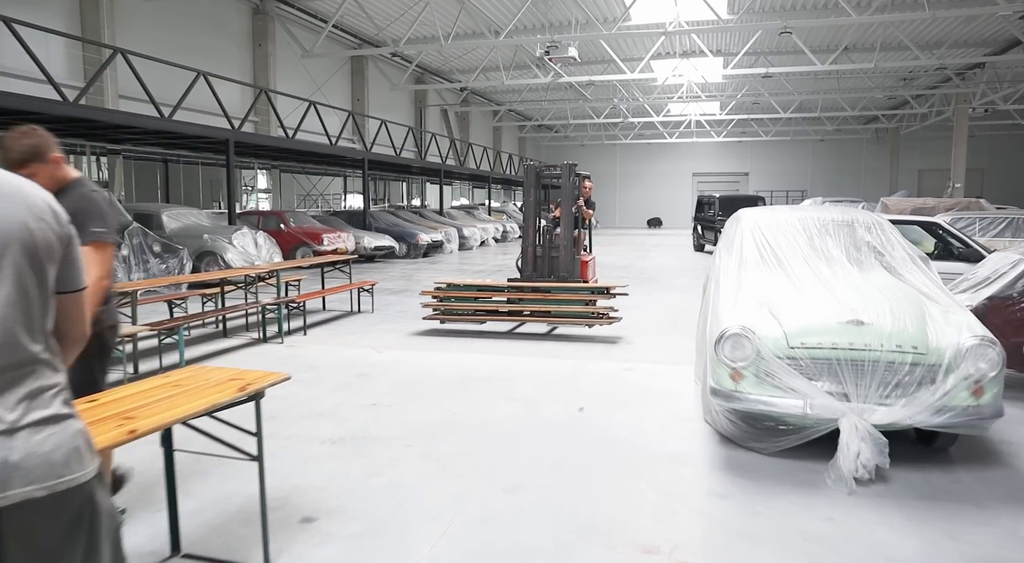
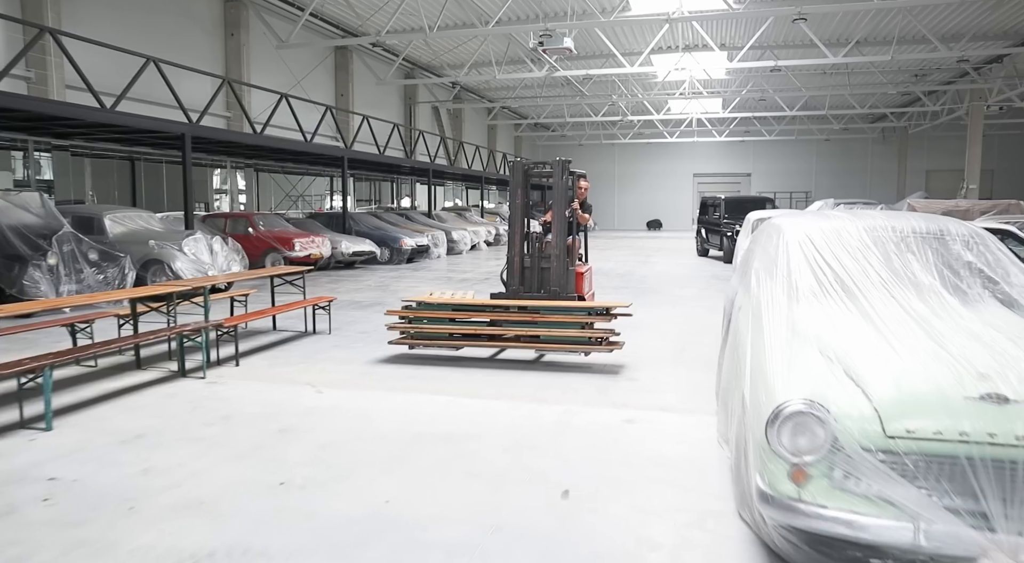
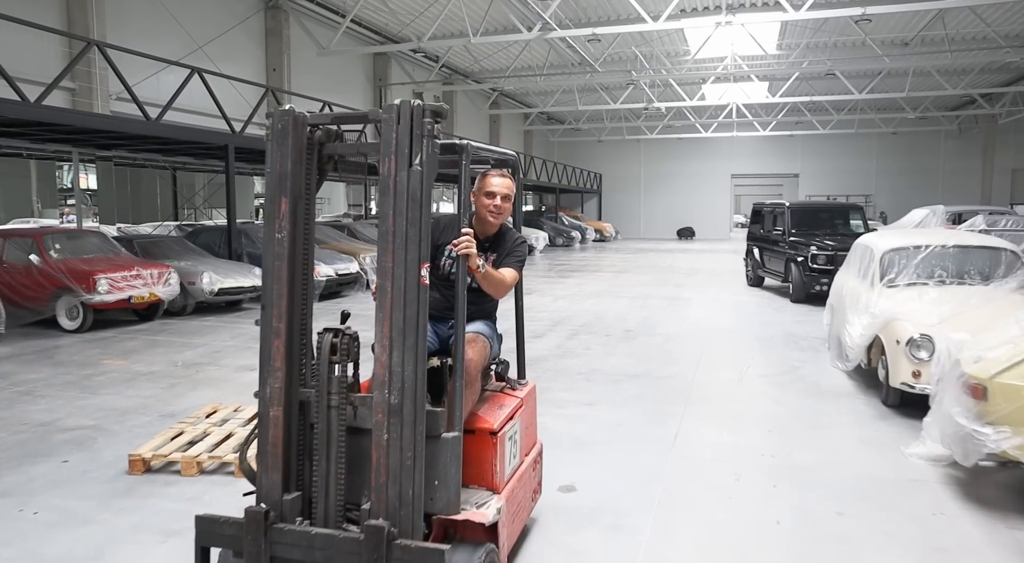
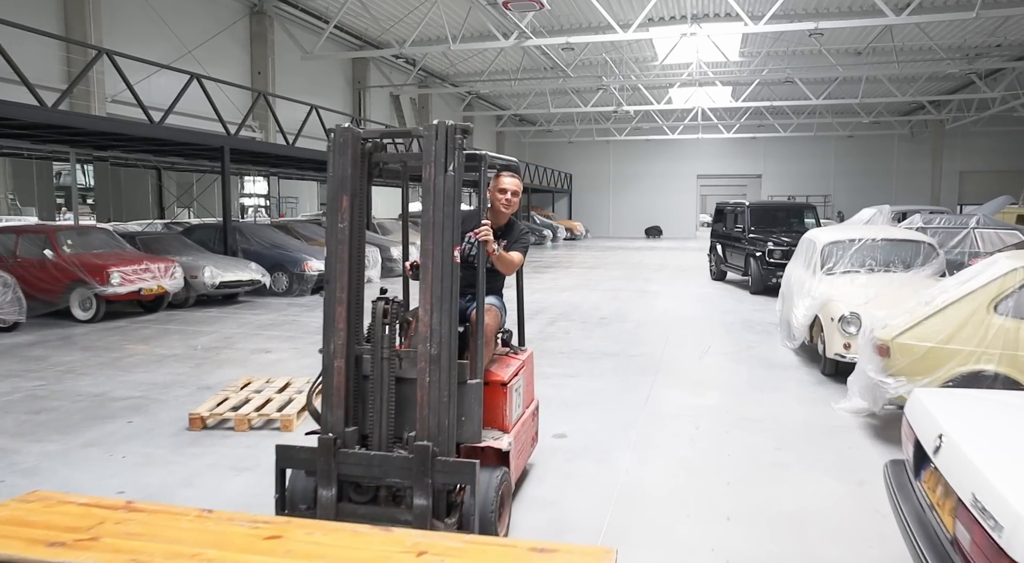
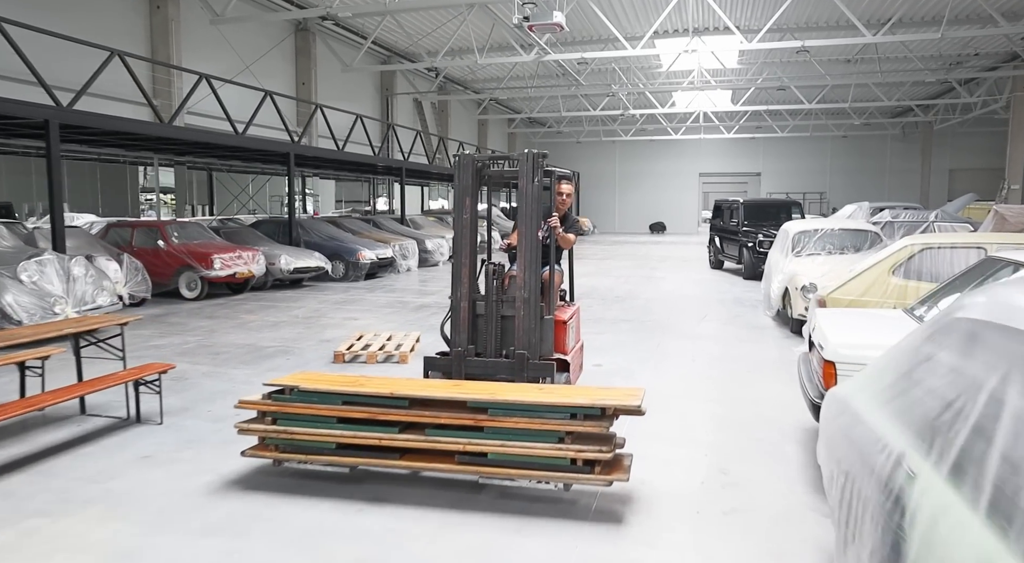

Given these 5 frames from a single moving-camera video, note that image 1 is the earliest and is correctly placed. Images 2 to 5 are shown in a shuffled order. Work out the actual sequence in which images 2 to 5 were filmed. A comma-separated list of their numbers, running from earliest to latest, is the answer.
2, 5, 4, 3
